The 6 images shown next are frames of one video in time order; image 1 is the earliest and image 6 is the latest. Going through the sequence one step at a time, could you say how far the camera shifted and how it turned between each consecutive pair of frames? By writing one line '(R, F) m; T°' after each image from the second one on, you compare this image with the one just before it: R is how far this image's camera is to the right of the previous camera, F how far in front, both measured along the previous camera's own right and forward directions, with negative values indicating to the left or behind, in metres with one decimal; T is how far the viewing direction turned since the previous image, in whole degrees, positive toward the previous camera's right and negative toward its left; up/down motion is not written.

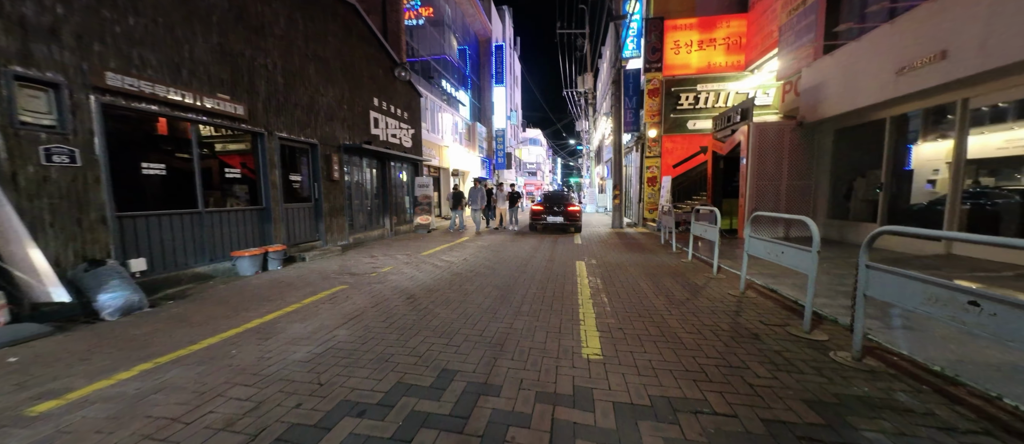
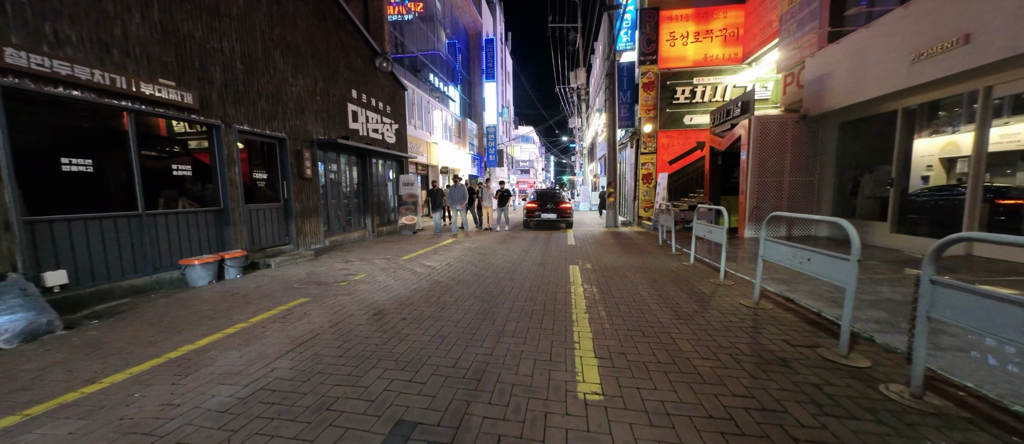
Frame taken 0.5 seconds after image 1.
(+0.1, +0.6) m; +1°
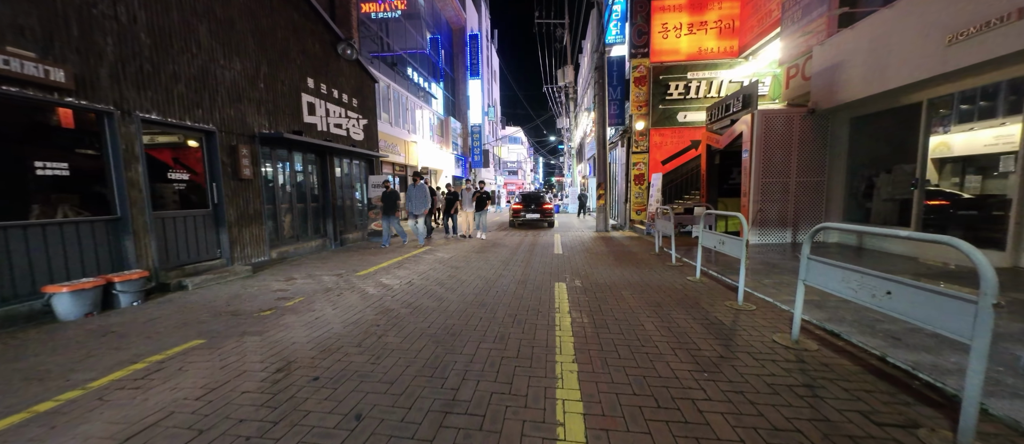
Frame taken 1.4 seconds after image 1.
(+0.2, +1.0) m; +2°
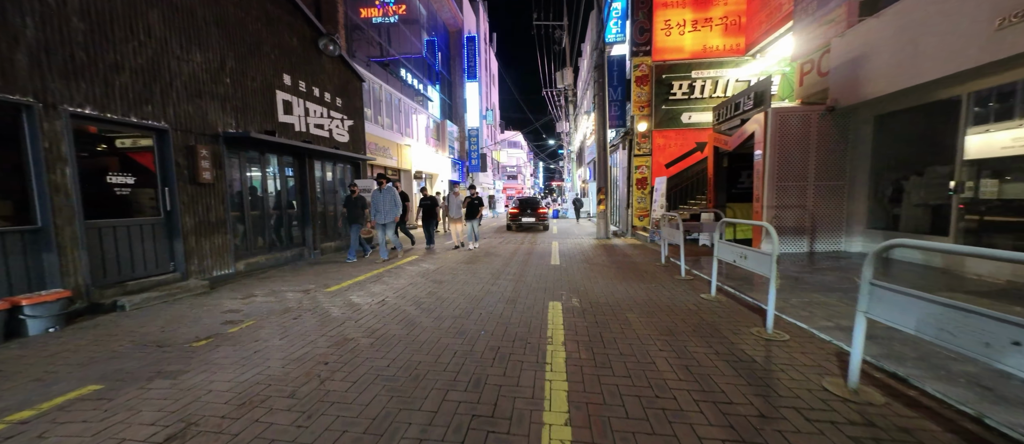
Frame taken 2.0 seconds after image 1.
(+0.2, +0.7) m; 0°
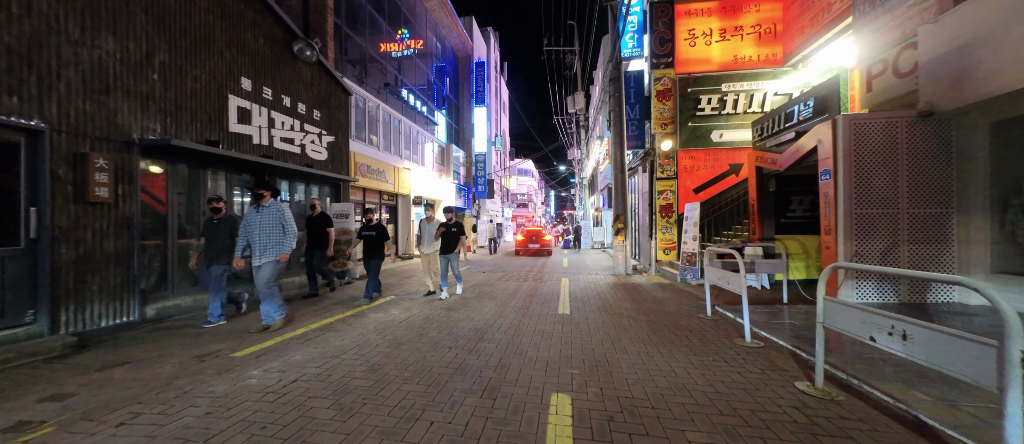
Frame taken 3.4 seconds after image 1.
(+0.2, +1.6) m; -2°
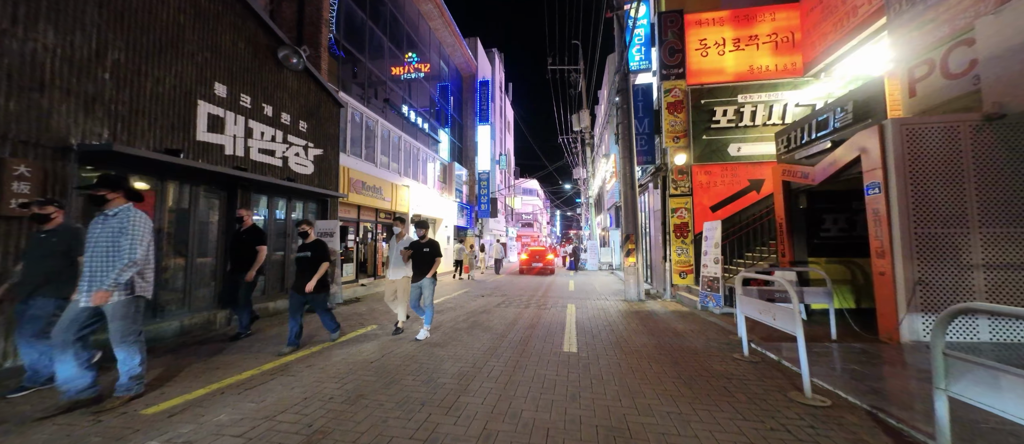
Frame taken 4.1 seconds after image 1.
(+0.1, +0.8) m; -1°
